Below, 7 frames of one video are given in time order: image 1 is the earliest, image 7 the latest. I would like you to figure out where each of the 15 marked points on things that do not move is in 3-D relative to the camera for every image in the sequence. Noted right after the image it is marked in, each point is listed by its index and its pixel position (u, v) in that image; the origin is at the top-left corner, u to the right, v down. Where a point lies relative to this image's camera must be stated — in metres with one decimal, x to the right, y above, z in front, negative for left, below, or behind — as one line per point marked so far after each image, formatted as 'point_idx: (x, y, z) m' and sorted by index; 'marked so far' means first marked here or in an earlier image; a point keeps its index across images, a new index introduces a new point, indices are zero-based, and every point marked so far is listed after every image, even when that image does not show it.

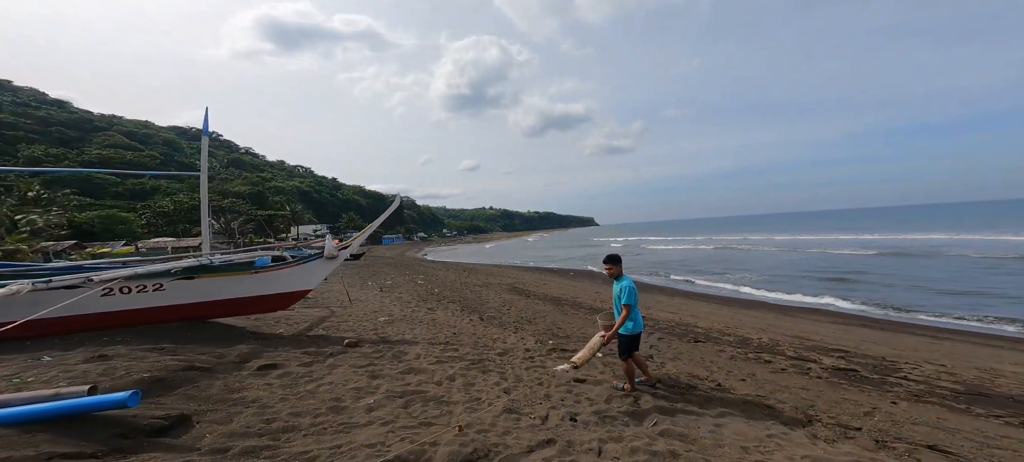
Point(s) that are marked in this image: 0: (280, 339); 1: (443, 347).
0: (-3.9, -1.8, +7.2) m
1: (-1.1, -1.9, +7.0) m
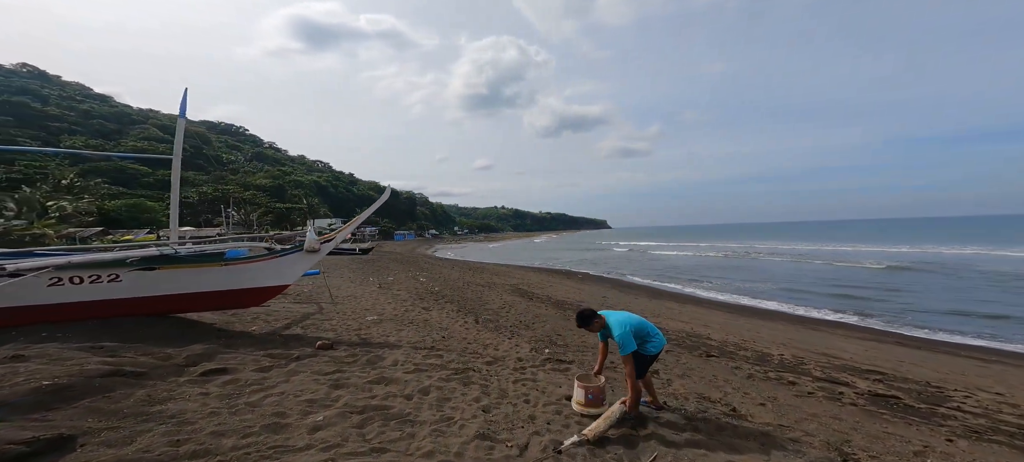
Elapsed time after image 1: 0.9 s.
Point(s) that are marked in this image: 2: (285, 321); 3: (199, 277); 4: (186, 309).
0: (-4.0, -1.6, +6.6) m
1: (-1.3, -1.8, +6.3) m
2: (-4.6, -1.7, +8.6) m
3: (-5.1, -0.7, +7.0) m
4: (-5.7, -1.4, +7.5) m
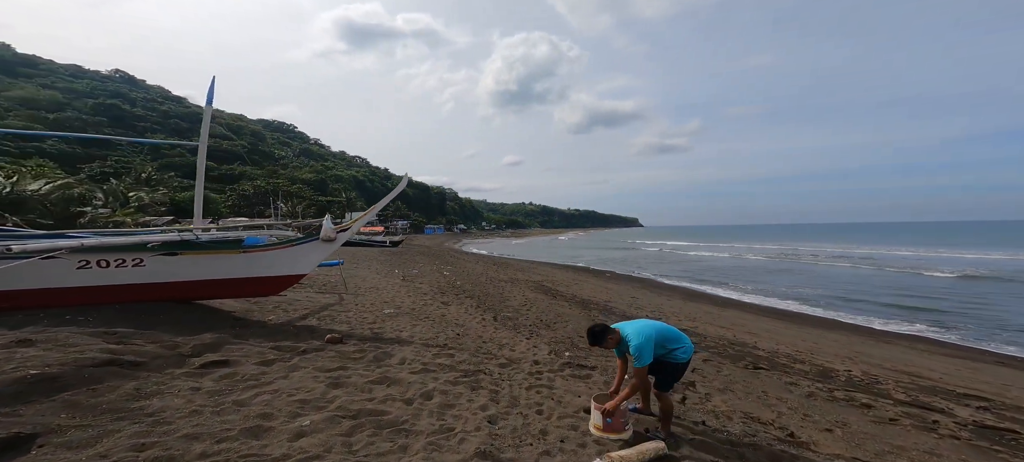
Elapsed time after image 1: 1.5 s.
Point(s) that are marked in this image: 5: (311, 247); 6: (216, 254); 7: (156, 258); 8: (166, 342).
0: (-3.7, -1.5, +6.5) m
1: (-1.0, -1.7, +6.0) m
2: (-4.2, -1.5, +8.5) m
3: (-4.7, -0.5, +6.9) m
4: (-5.3, -1.1, +7.4) m
5: (-3.2, -0.2, +7.1) m
6: (-4.7, -0.4, +6.9) m
7: (-5.8, -0.4, +7.0) m
8: (-4.2, -1.3, +5.2) m
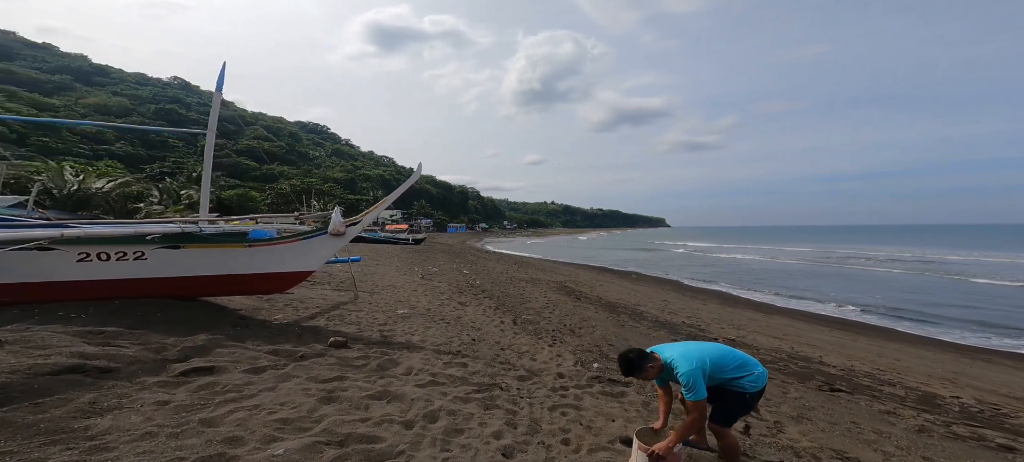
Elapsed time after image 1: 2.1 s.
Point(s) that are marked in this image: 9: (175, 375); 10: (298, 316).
0: (-3.4, -1.3, +6.0) m
1: (-0.8, -1.6, +5.3) m
2: (-3.8, -1.4, +8.0) m
3: (-4.4, -0.4, +6.5) m
4: (-5.0, -1.0, +7.0) m
5: (-2.9, -0.1, +6.6) m
6: (-4.4, -0.3, +6.4) m
7: (-5.5, -0.3, +6.6) m
8: (-3.9, -1.2, +4.7) m
9: (-3.0, -1.3, +3.8) m
10: (-3.7, -1.4, +7.4) m
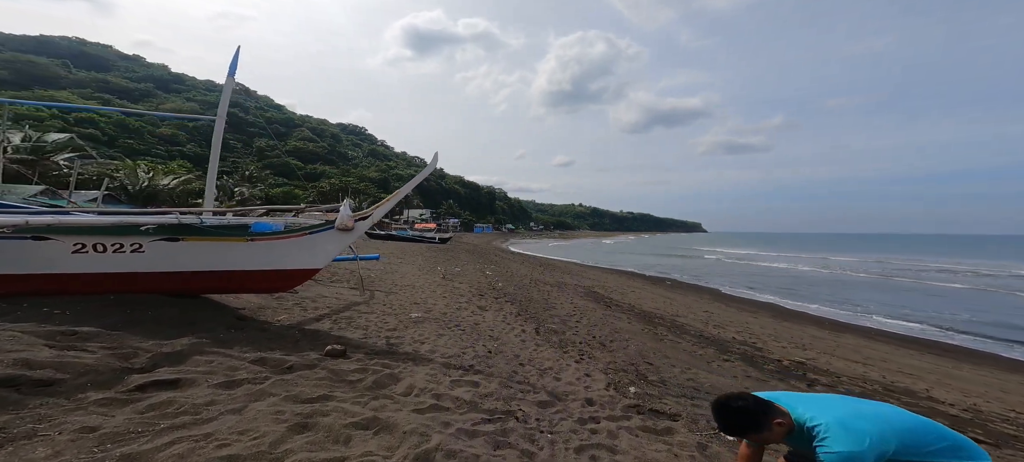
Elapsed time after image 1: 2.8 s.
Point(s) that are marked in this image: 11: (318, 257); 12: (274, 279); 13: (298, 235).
0: (-3.2, -1.3, +5.4) m
1: (-0.6, -1.5, +4.6) m
2: (-3.4, -1.3, +7.5) m
3: (-4.1, -0.3, +6.0) m
4: (-4.7, -0.9, +6.6) m
5: (-2.6, -0.1, +6.0) m
6: (-4.1, -0.1, +5.9) m
7: (-5.2, -0.2, +6.2) m
8: (-3.8, -1.1, +4.2) m
9: (-2.9, -1.2, +3.2) m
10: (-3.3, -1.3, +6.8) m
11: (-3.1, -0.4, +6.9) m
12: (-3.6, -0.7, +6.4) m
13: (-3.1, -0.1, +6.3) m
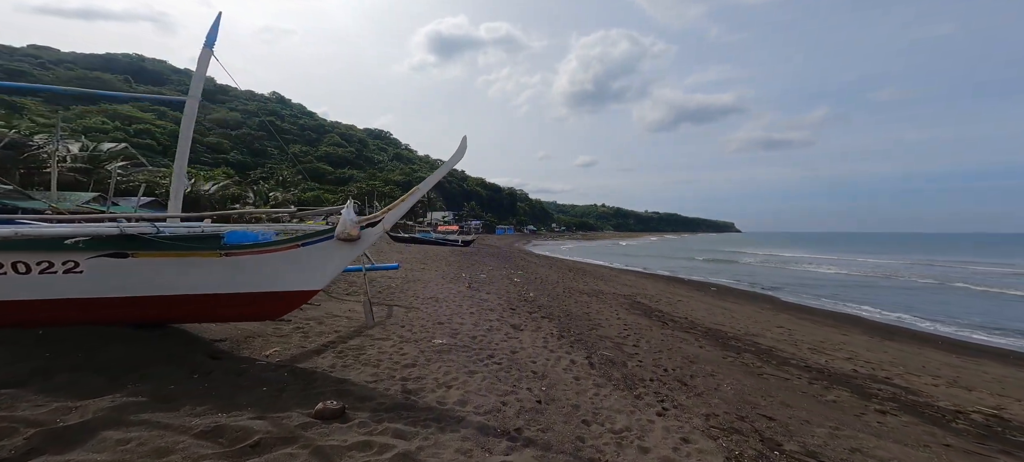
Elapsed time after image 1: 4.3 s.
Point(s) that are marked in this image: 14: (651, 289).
0: (-2.6, -1.4, +4.1) m
1: (0.0, -1.6, +3.1) m
2: (-2.7, -1.4, +6.2) m
3: (-3.5, -0.4, +4.7) m
4: (-4.0, -1.0, +5.3) m
5: (-2.0, -0.2, +4.6) m
6: (-3.5, -0.3, +4.6) m
7: (-4.6, -0.3, +5.0) m
8: (-3.3, -1.2, +2.9) m
9: (-2.4, -1.3, +1.9) m
10: (-2.7, -1.4, +5.5) m
11: (-2.5, -0.5, +5.5) m
12: (-3.0, -0.8, +5.1) m
13: (-2.5, -0.2, +4.9) m
14: (+6.0, -2.5, +19.3) m
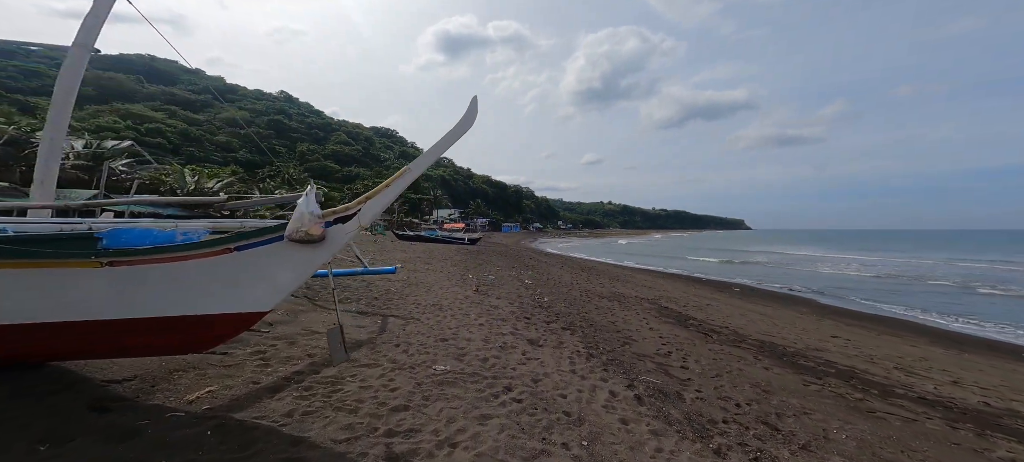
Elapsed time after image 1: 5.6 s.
0: (-2.4, -1.3, +2.8) m
1: (+0.2, -1.6, +1.8) m
2: (-2.5, -1.4, +4.9) m
3: (-3.3, -0.4, +3.4) m
4: (-3.8, -1.0, +4.0) m
5: (-1.8, -0.1, +3.3) m
6: (-3.3, -0.2, +3.4) m
7: (-4.3, -0.3, +3.7) m
8: (-3.1, -1.2, +1.6) m
9: (-2.3, -1.3, +0.6) m
10: (-2.4, -1.4, +4.2) m
11: (-2.3, -0.5, +4.2) m
12: (-2.7, -0.8, +3.8) m
13: (-2.3, -0.1, +3.6) m
14: (+6.5, -2.4, +17.8) m
